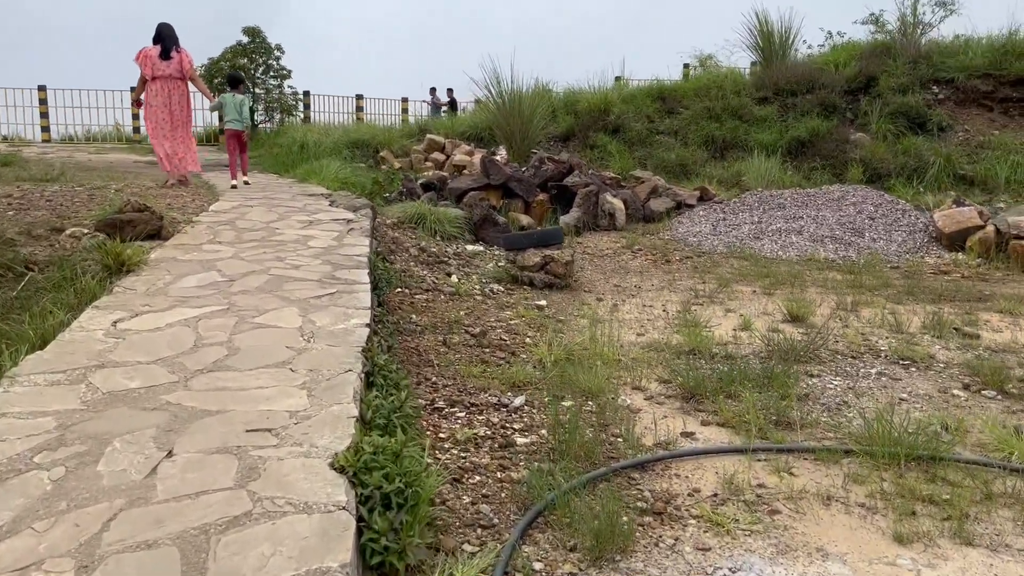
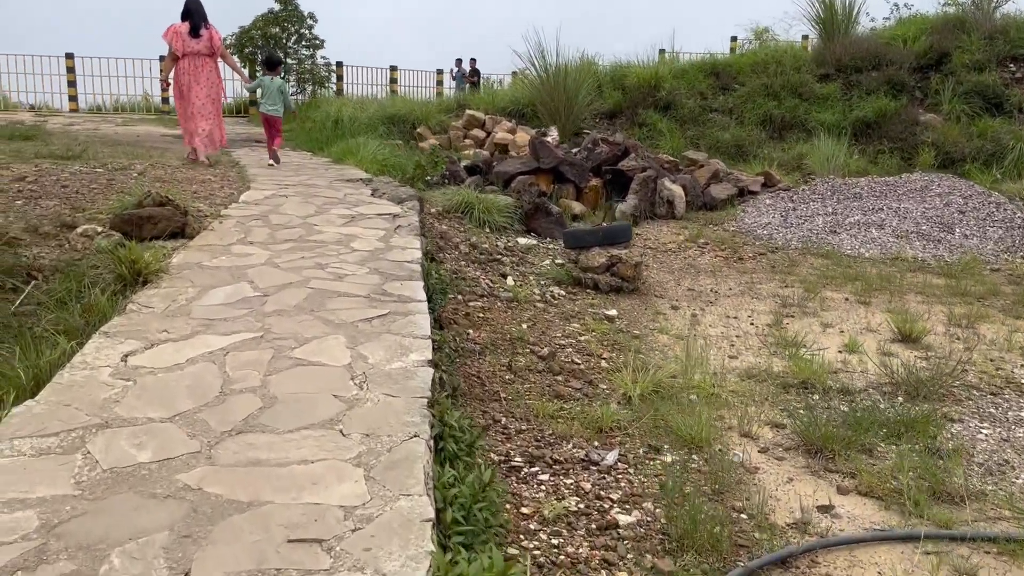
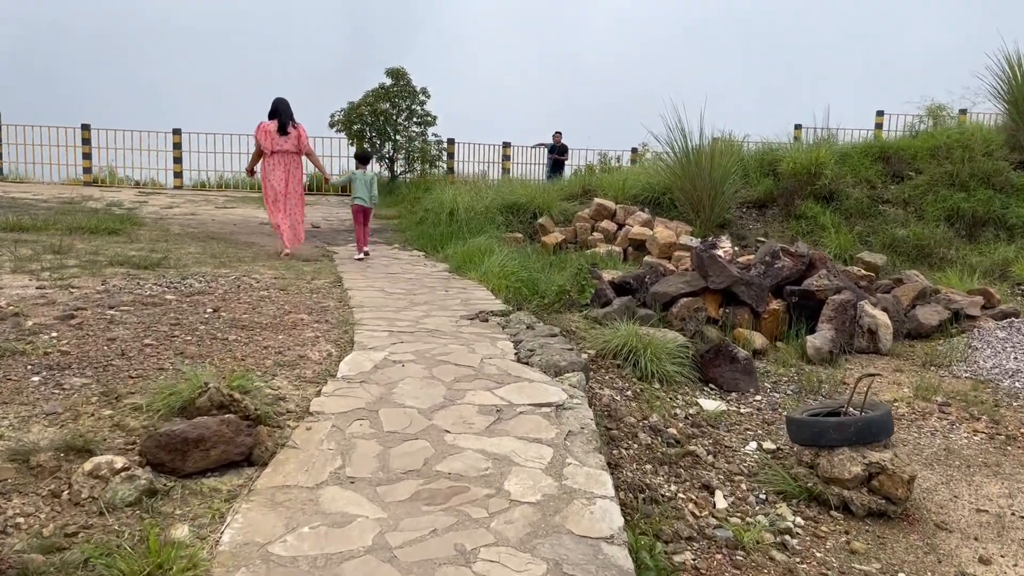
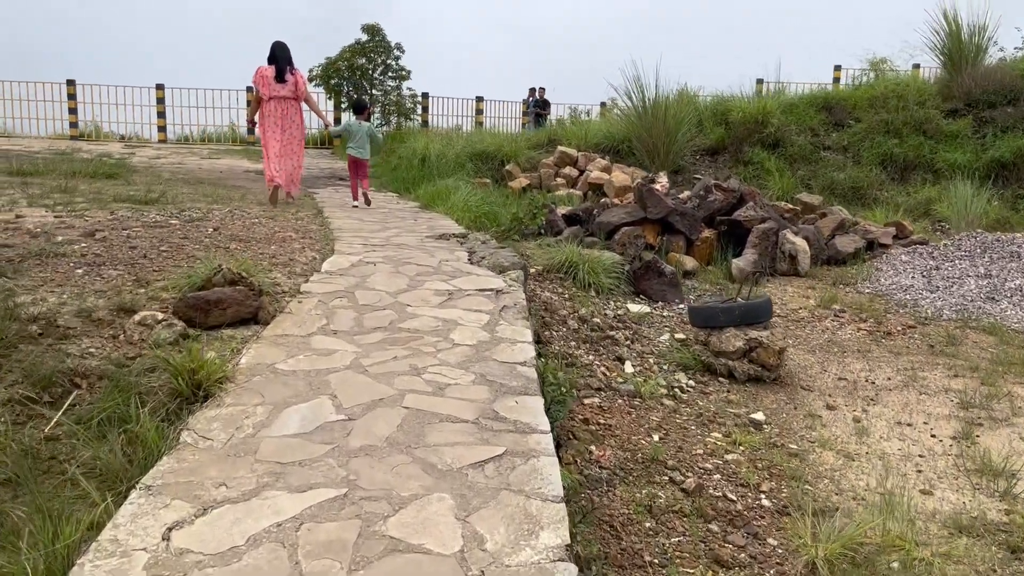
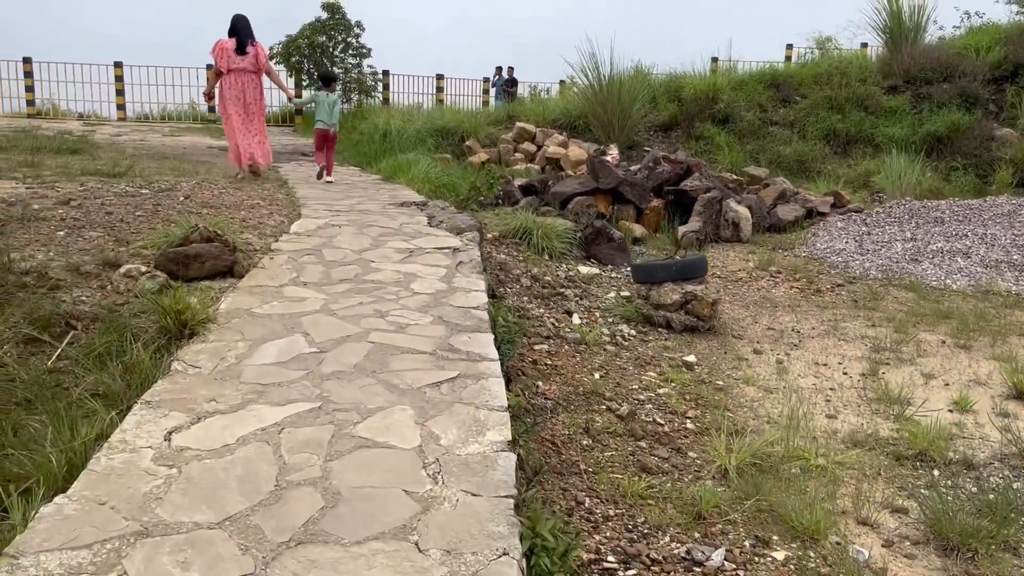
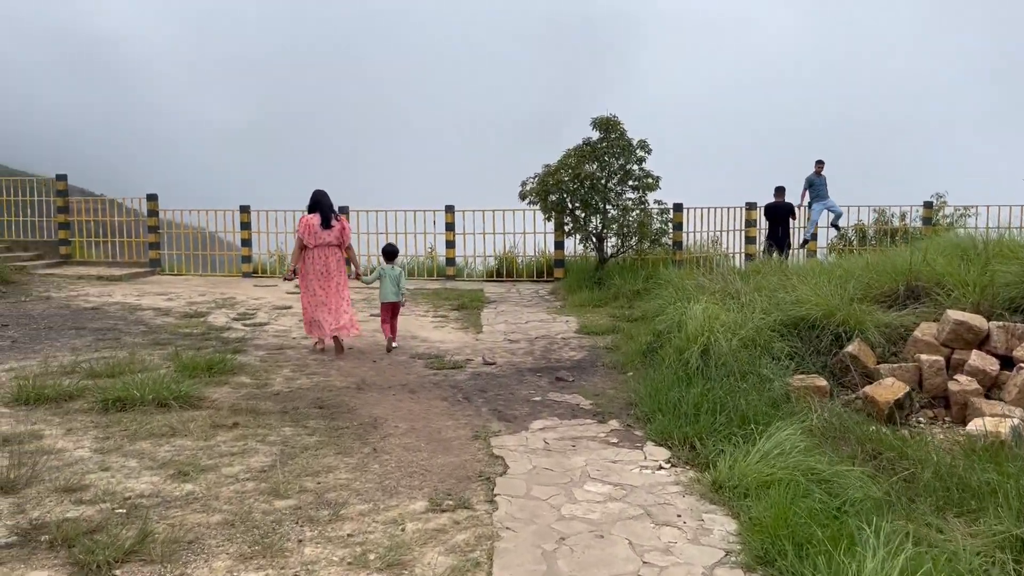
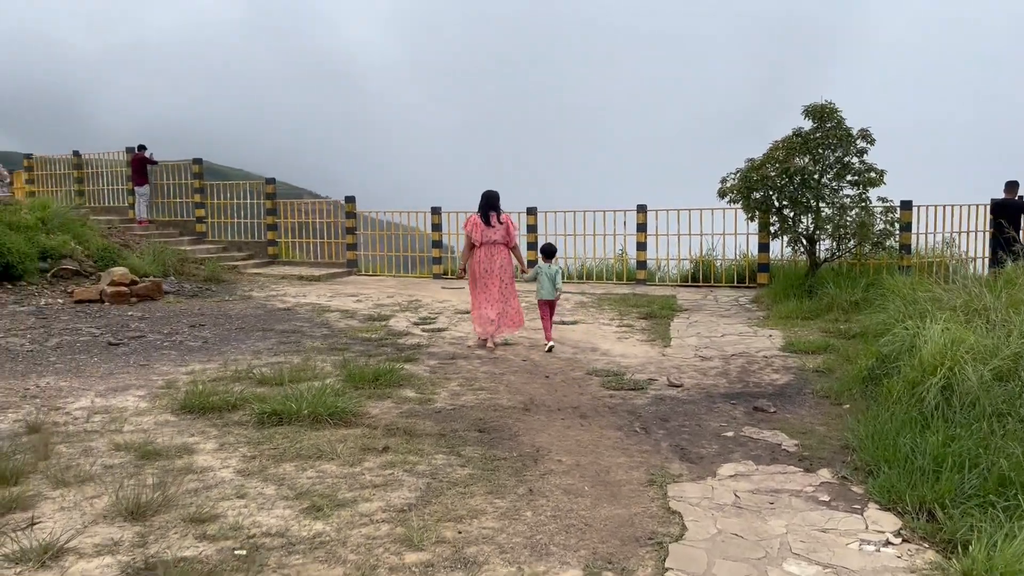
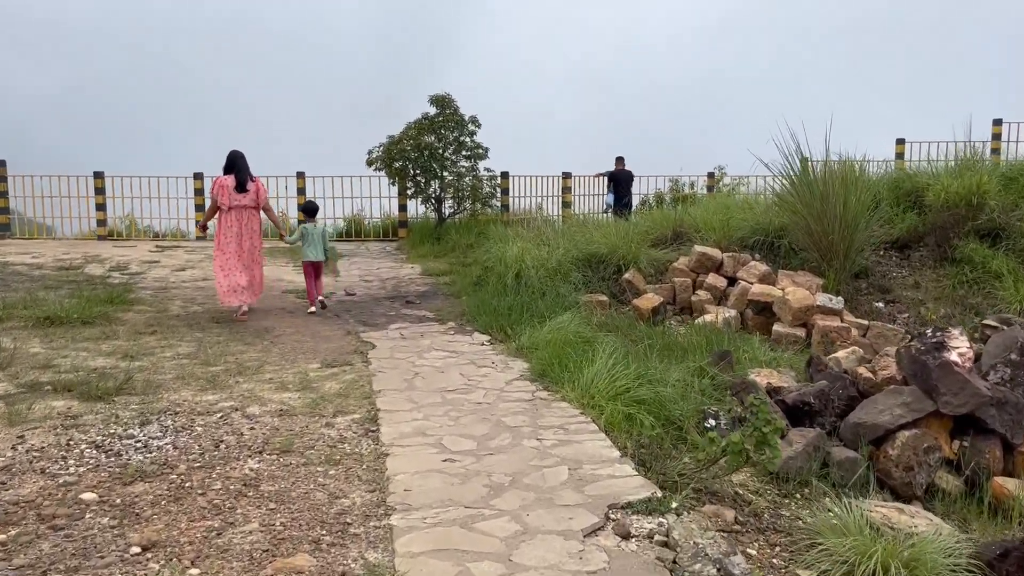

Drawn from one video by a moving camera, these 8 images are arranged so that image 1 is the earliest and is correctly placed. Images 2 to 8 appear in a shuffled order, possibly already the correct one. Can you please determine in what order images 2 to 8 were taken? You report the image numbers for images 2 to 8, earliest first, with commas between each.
2, 5, 4, 3, 8, 6, 7
